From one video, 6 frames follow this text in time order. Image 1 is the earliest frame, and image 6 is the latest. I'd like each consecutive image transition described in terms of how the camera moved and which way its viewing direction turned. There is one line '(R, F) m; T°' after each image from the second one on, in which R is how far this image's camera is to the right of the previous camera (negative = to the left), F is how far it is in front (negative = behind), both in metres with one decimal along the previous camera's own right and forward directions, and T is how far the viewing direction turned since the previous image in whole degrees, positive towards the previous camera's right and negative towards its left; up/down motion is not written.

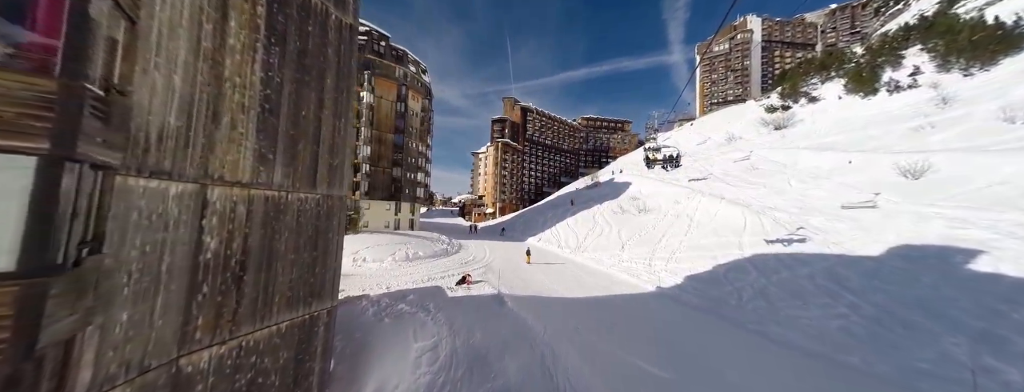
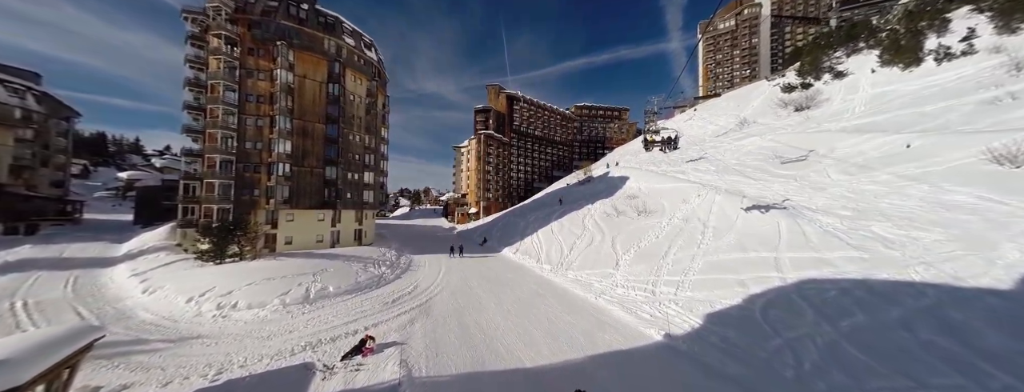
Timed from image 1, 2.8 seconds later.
(+2.9, +5.9) m; 0°
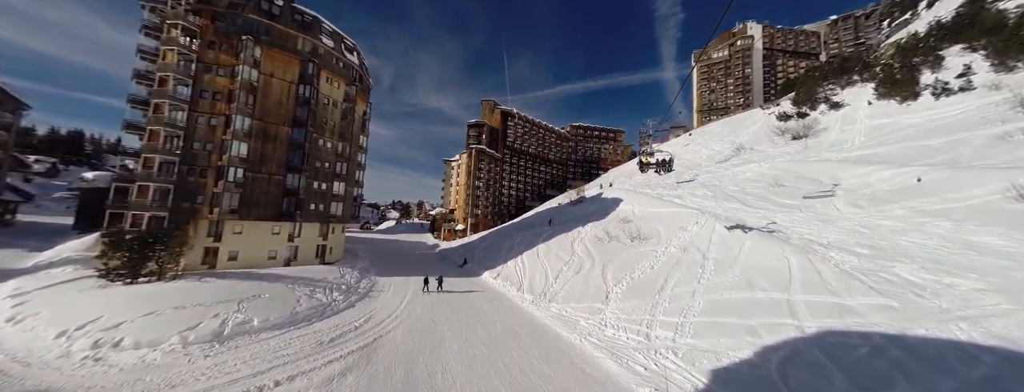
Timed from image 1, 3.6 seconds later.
(+1.1, +2.1) m; +1°
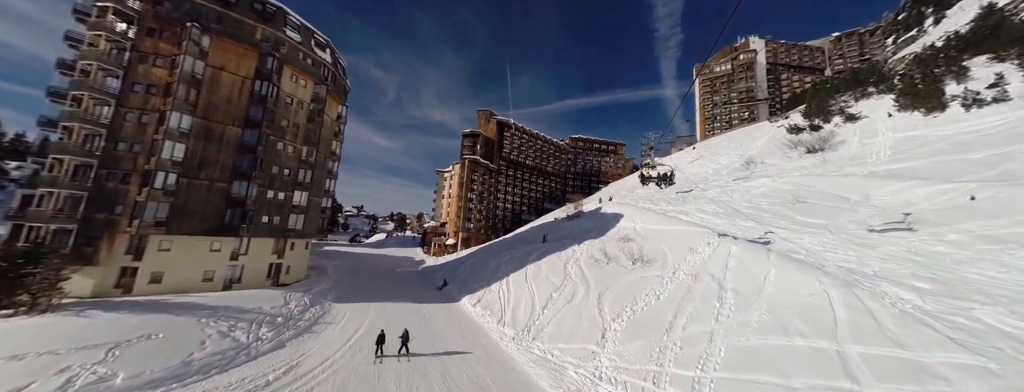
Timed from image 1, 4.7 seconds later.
(+1.3, +2.8) m; 0°
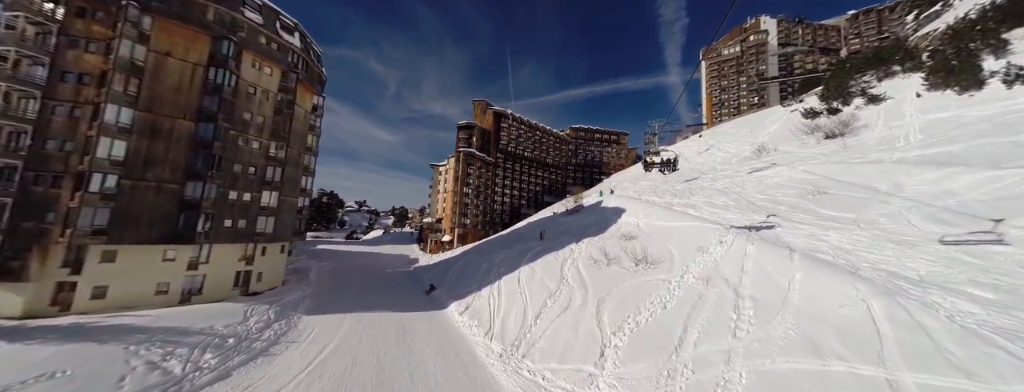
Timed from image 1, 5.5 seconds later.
(+0.9, +2.0) m; -1°
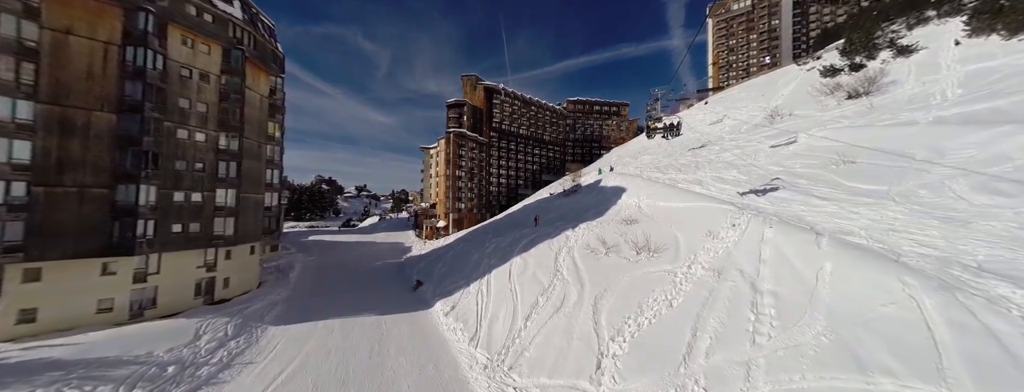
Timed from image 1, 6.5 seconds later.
(+1.1, +2.2) m; 0°
